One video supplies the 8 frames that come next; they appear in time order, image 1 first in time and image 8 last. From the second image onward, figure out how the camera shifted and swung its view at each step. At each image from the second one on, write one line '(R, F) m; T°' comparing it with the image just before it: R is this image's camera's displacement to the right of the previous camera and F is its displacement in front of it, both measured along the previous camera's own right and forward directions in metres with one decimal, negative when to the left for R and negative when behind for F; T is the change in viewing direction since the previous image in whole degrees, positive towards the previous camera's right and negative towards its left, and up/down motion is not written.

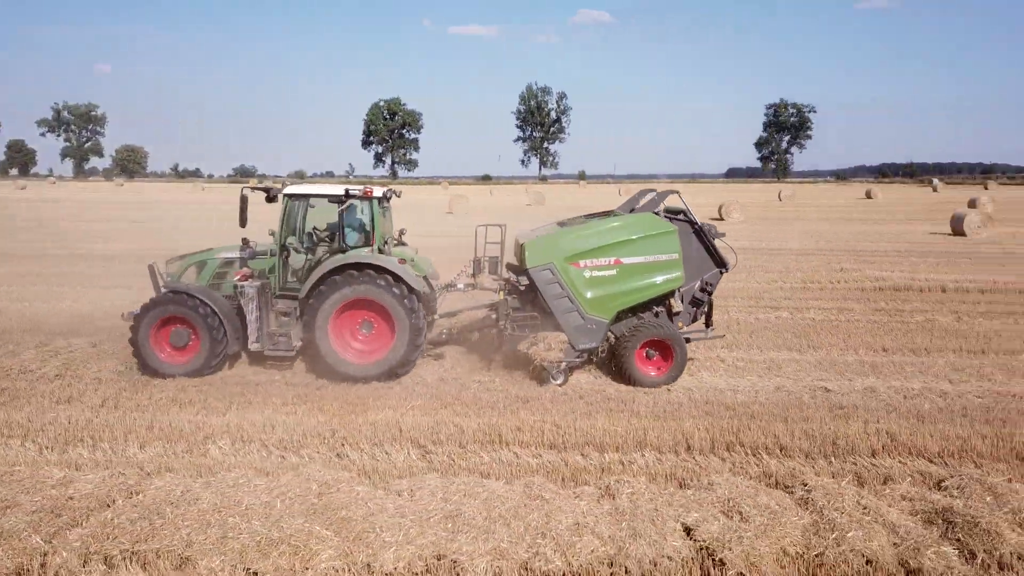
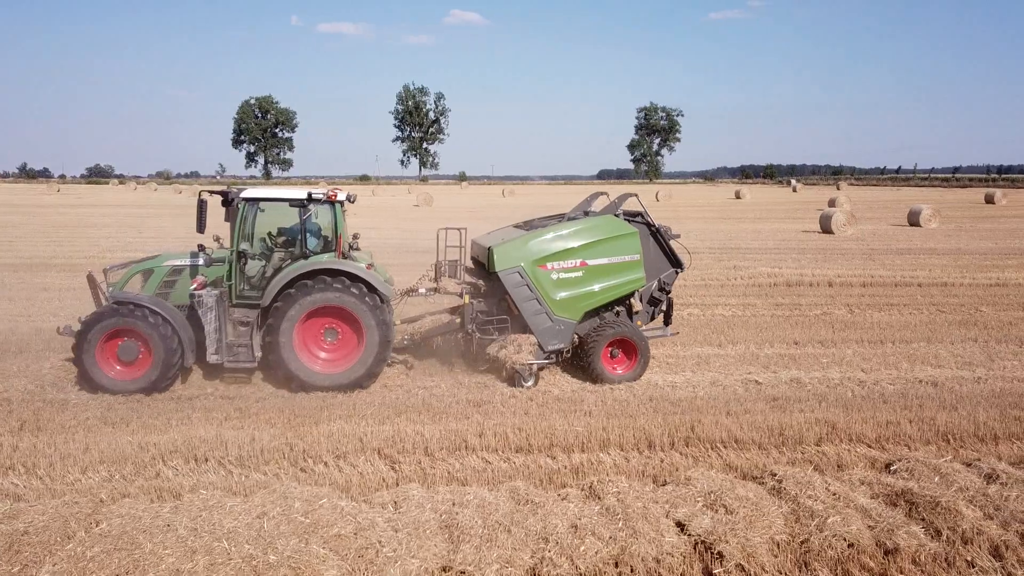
(-0.6, +0.1) m; +9°
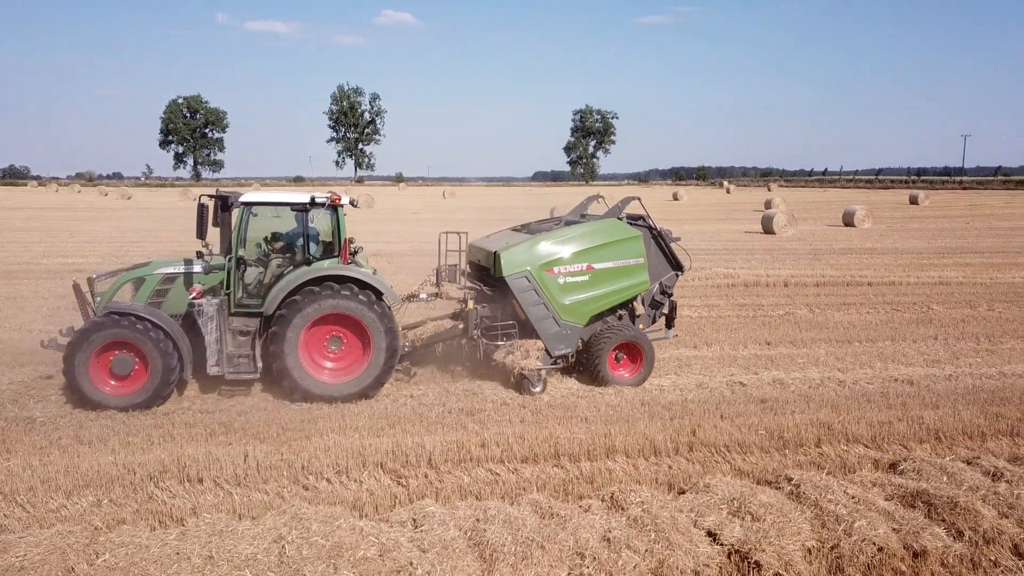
(-0.5, +0.2) m; +5°
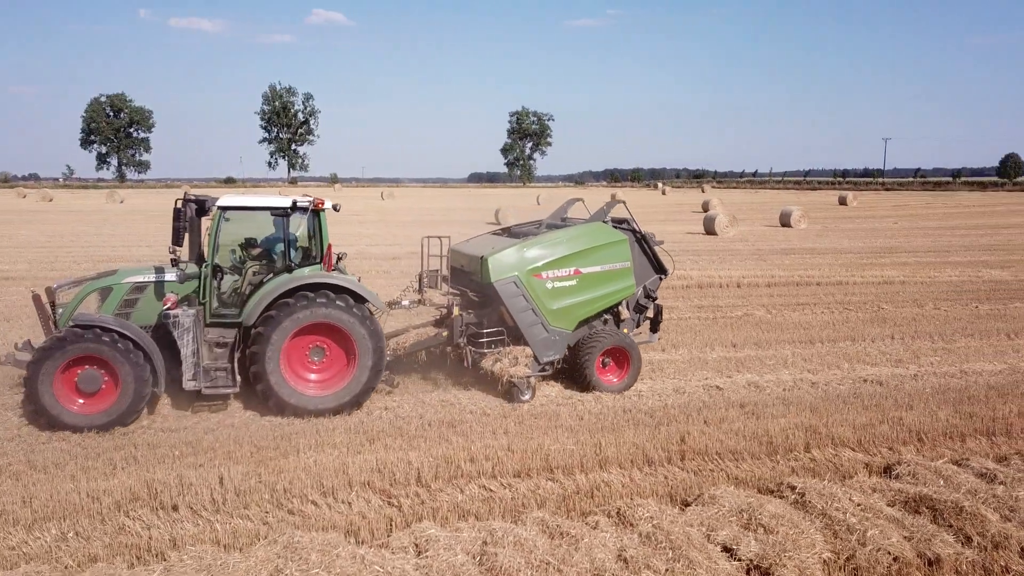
(-0.4, +0.2) m; +5°
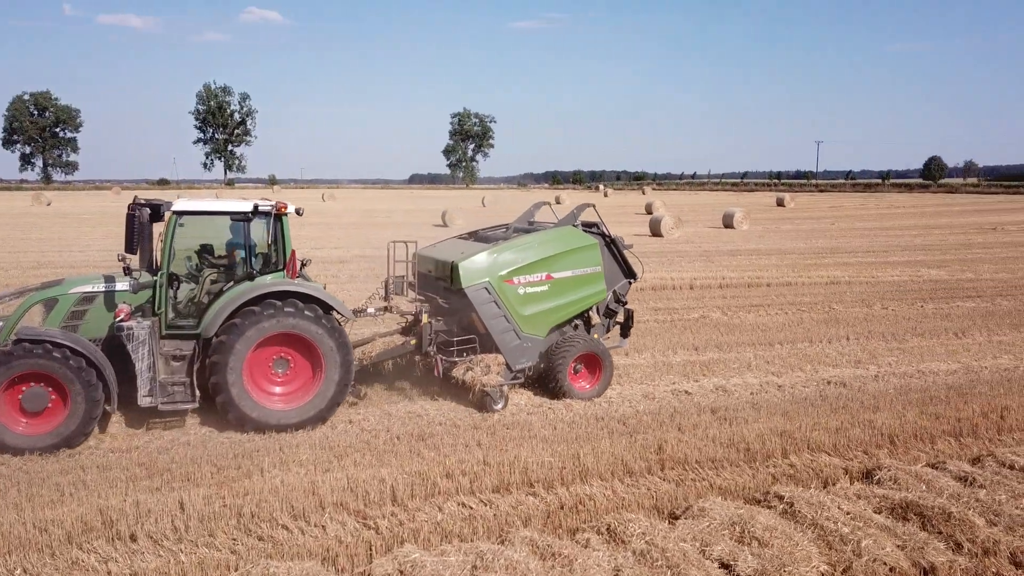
(-0.2, +0.2) m; +4°
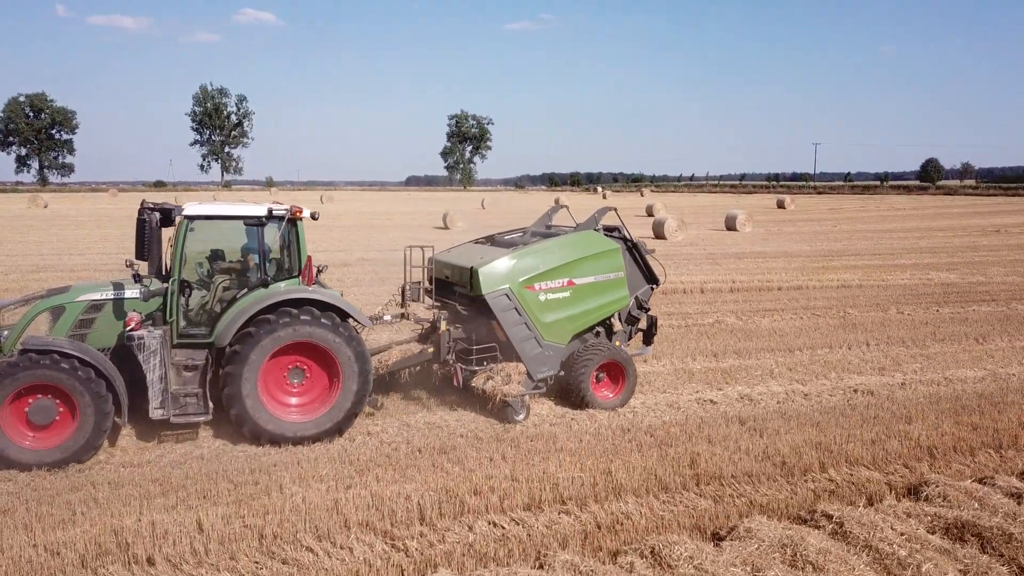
(-0.2, +0.2) m; 0°
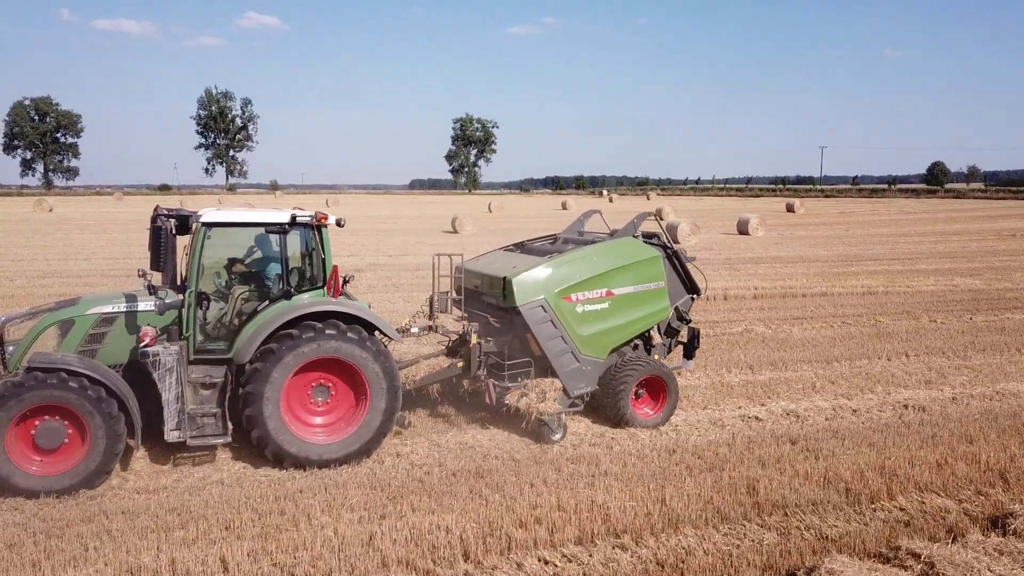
(-0.3, +0.4) m; 0°
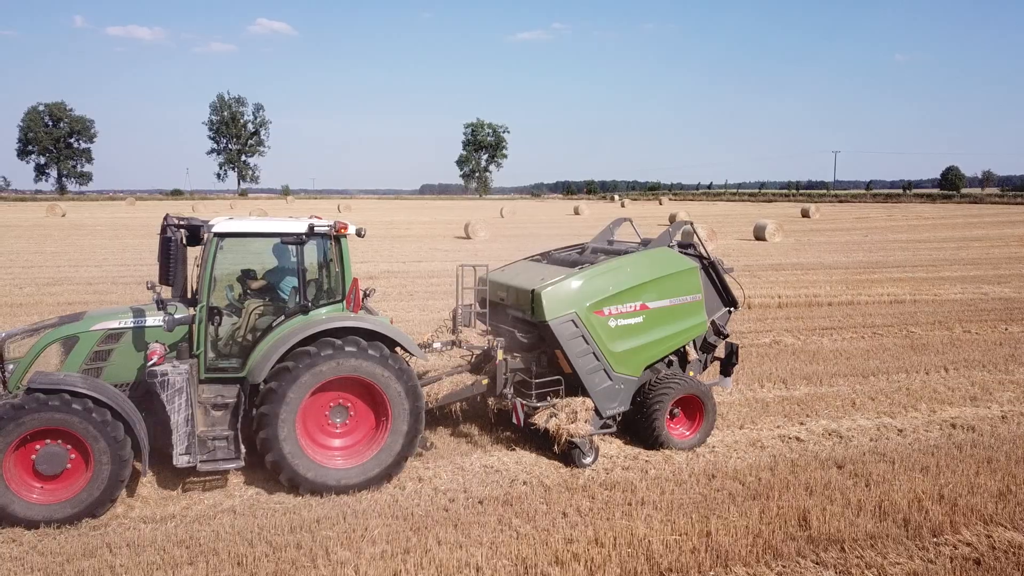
(-0.1, +0.4) m; -1°
